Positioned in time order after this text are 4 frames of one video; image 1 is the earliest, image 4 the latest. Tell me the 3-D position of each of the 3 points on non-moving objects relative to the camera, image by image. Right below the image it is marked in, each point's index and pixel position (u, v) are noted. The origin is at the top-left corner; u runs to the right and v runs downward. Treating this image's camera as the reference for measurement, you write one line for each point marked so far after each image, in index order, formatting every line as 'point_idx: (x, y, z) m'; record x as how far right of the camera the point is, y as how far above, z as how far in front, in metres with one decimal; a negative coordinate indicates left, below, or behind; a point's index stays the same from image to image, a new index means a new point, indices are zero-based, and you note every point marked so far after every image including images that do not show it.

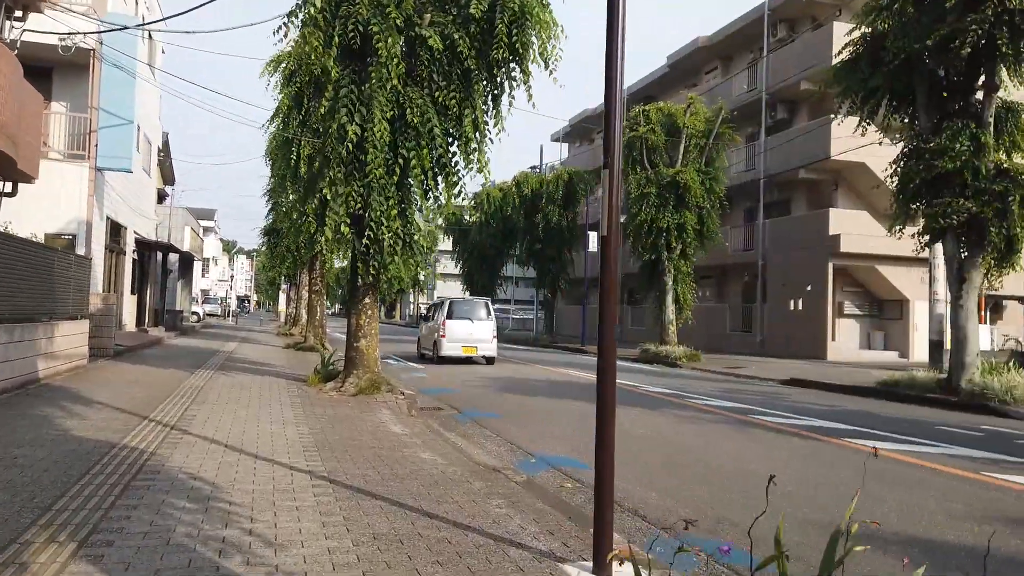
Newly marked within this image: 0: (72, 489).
0: (-2.9, -1.3, +5.0) m
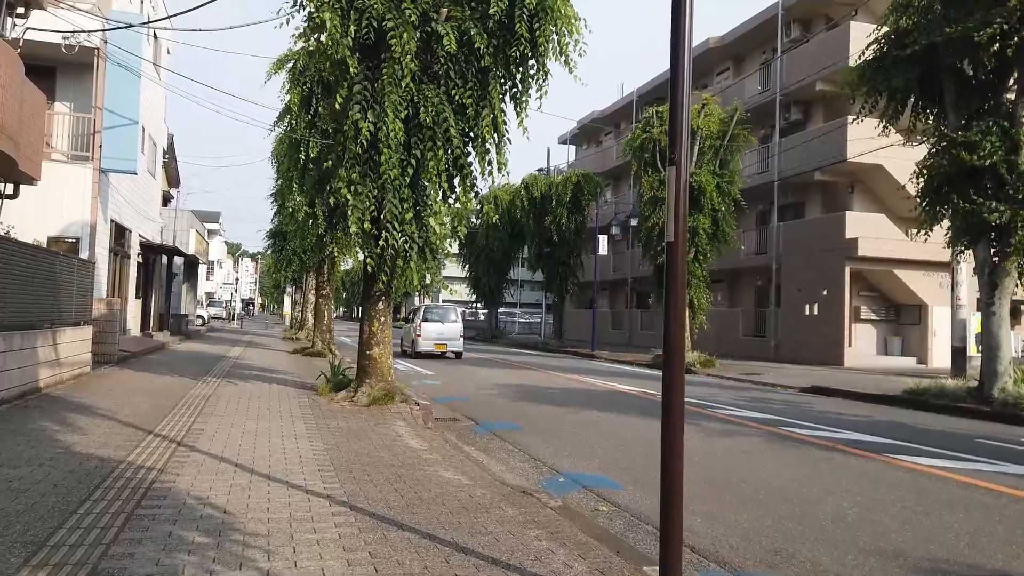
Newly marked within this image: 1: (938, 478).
0: (-2.7, -1.4, +4.6) m
1: (+4.3, -1.9, +7.7) m
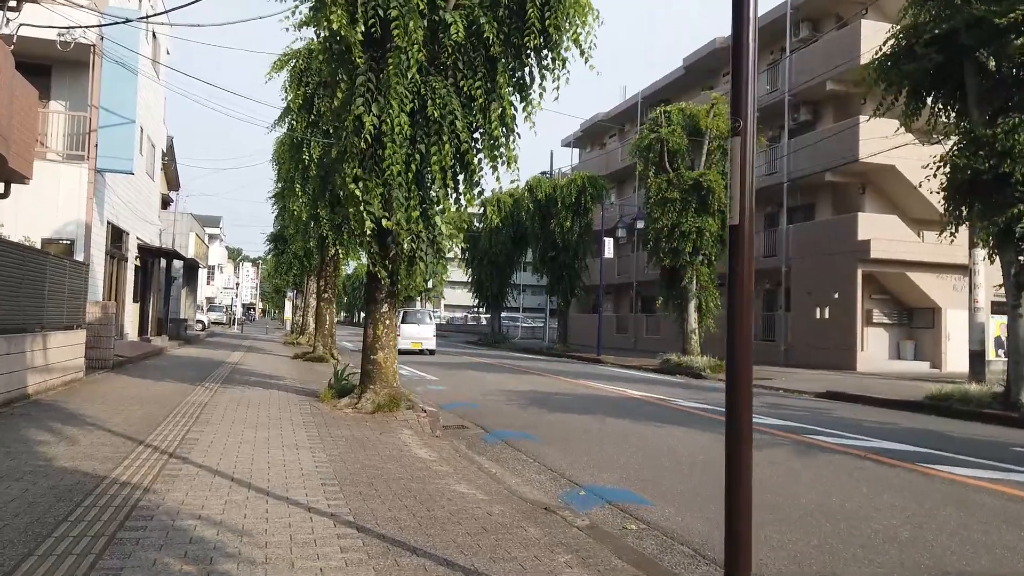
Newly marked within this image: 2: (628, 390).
0: (-2.5, -1.4, +4.1) m
1: (+4.4, -1.9, +7.2) m
2: (+2.6, -2.3, +17.1) m
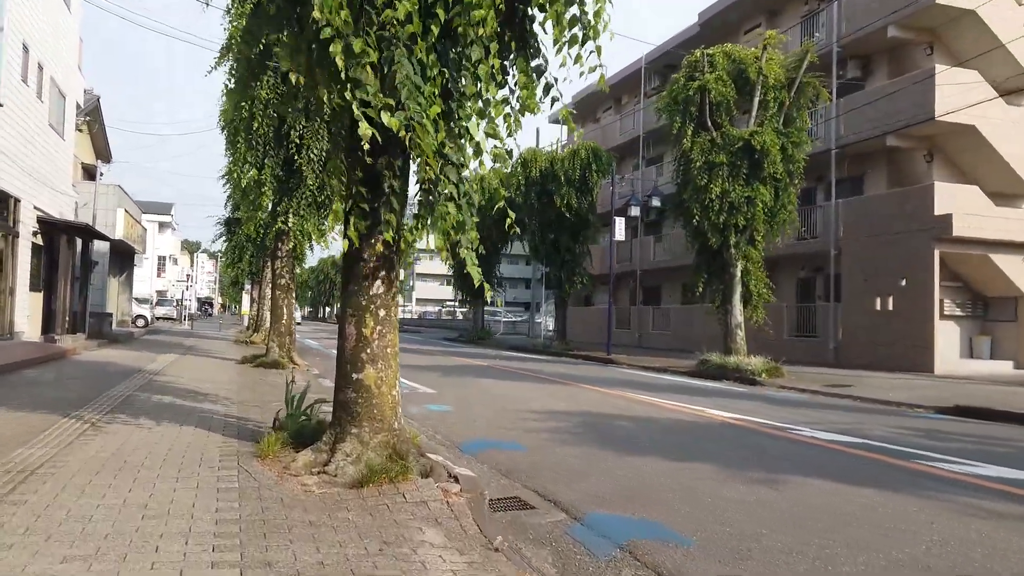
0: (-1.5, -1.1, -0.7) m
1: (+5.3, -1.6, +2.6) m
2: (+3.1, -1.9, +12.5) m
